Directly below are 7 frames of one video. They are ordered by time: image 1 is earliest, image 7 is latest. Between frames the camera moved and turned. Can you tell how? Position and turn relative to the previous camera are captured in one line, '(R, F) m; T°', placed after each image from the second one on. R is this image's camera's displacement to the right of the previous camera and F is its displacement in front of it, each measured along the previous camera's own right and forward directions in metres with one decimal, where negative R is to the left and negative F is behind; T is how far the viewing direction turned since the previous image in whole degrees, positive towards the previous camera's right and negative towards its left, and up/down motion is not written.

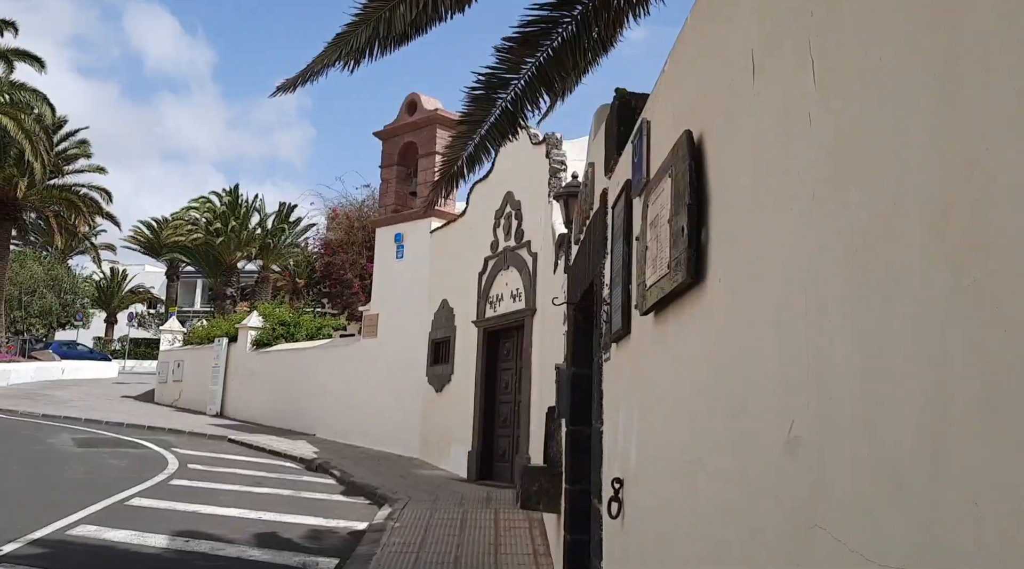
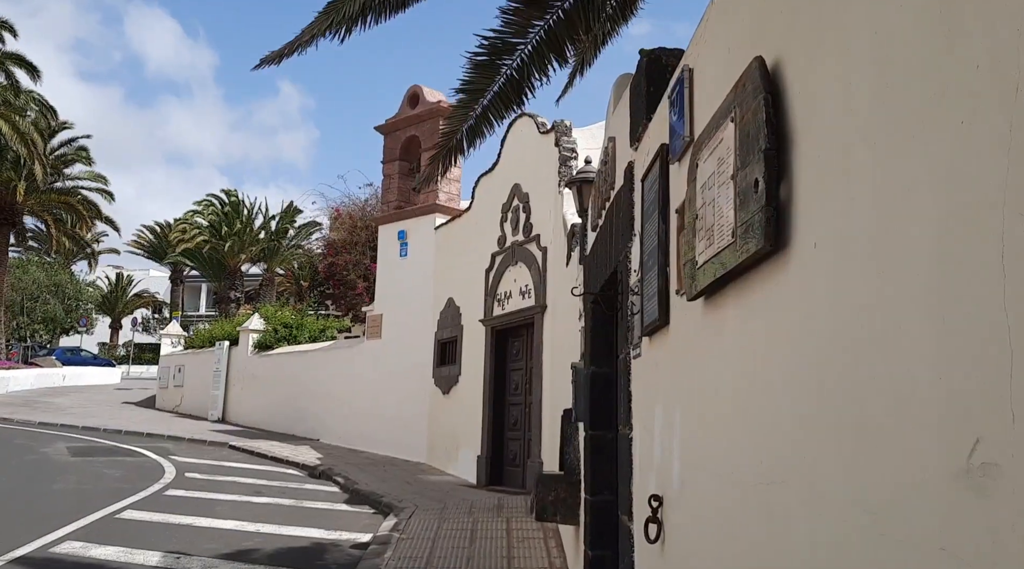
(0.0, +0.5) m; 0°
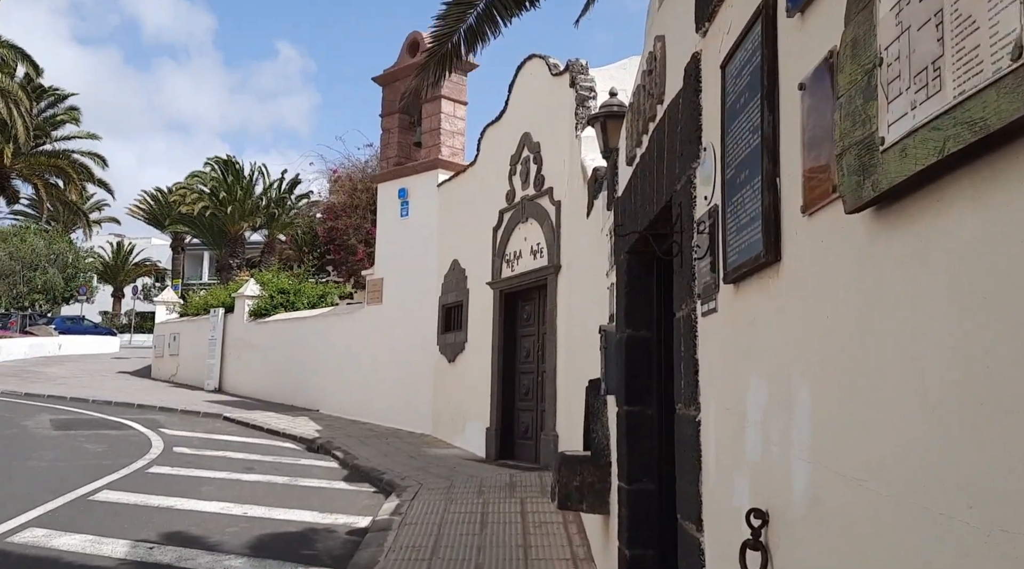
(-0.1, +0.9) m; 0°
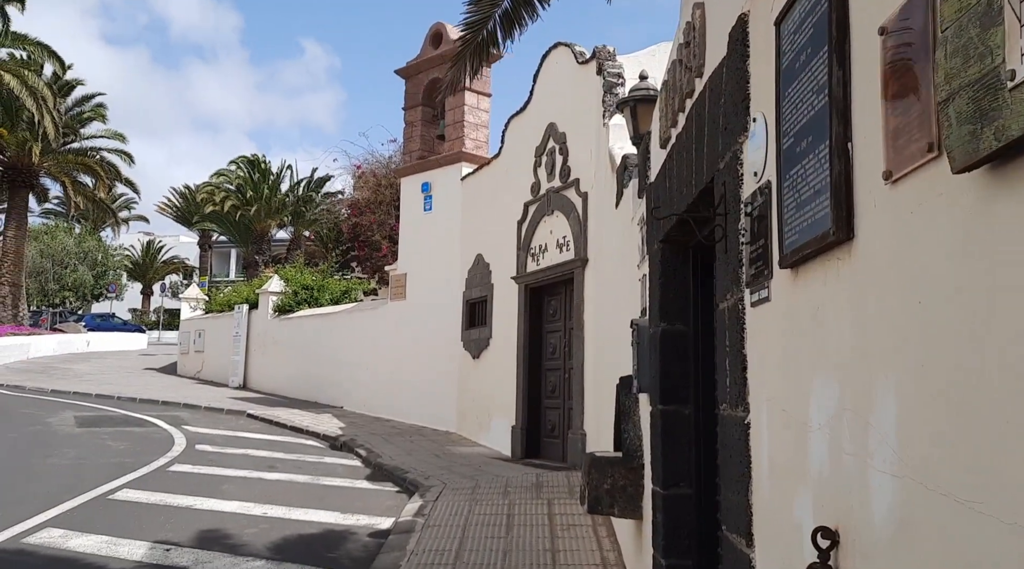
(0.0, +0.2) m; -2°
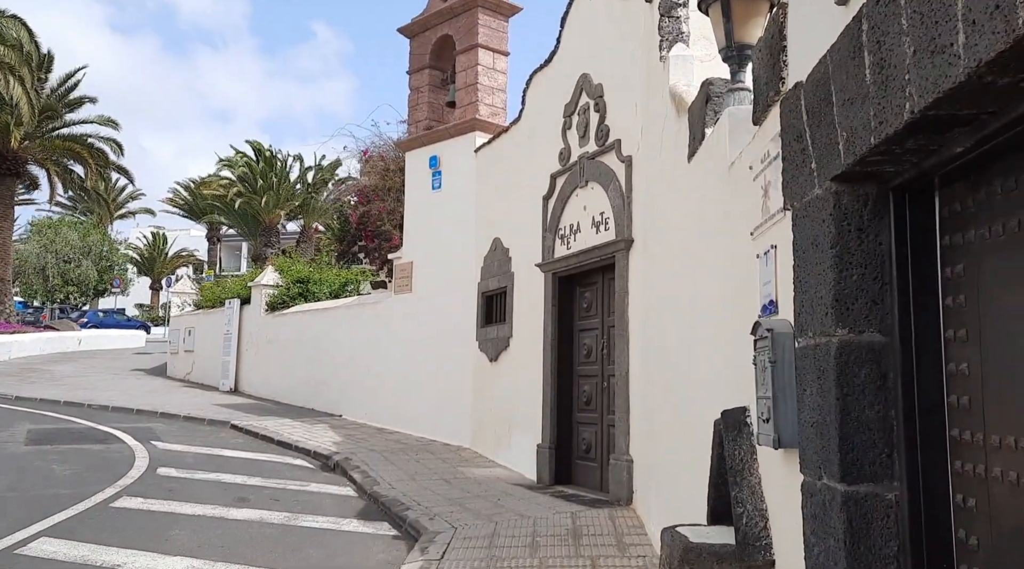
(-0.1, +1.8) m; -1°
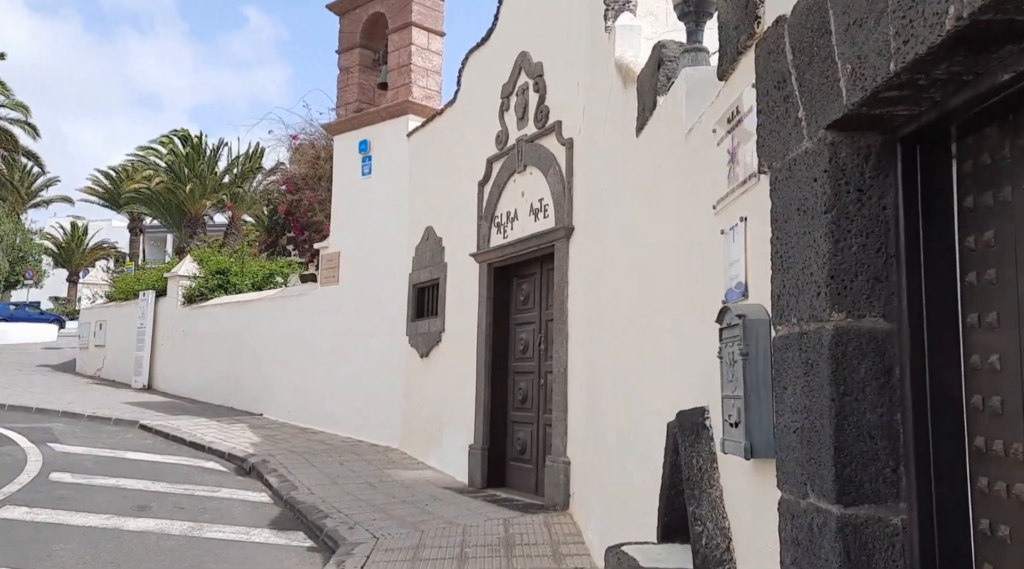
(0.0, +0.5) m; +5°
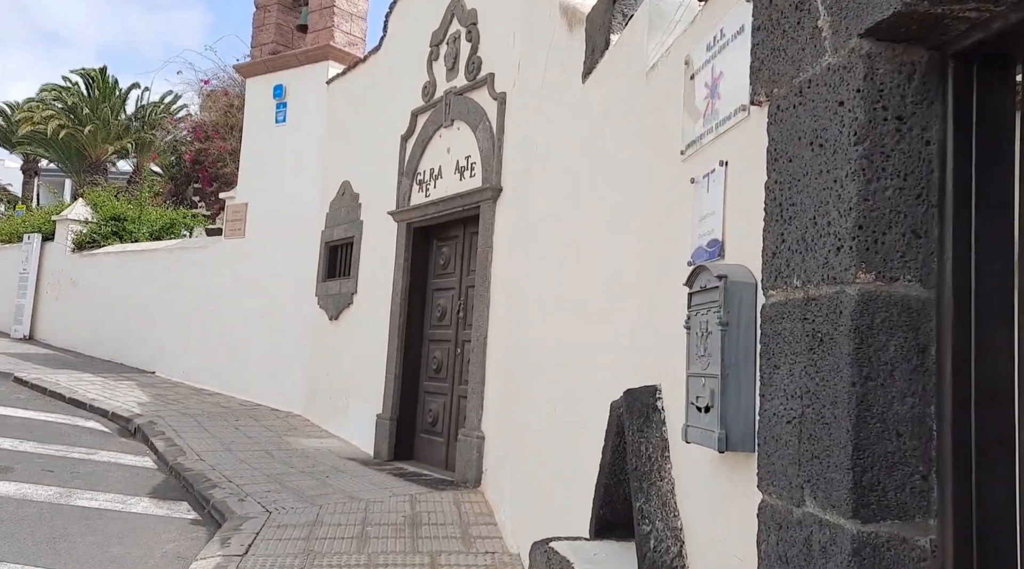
(0.0, +0.5) m; +6°
